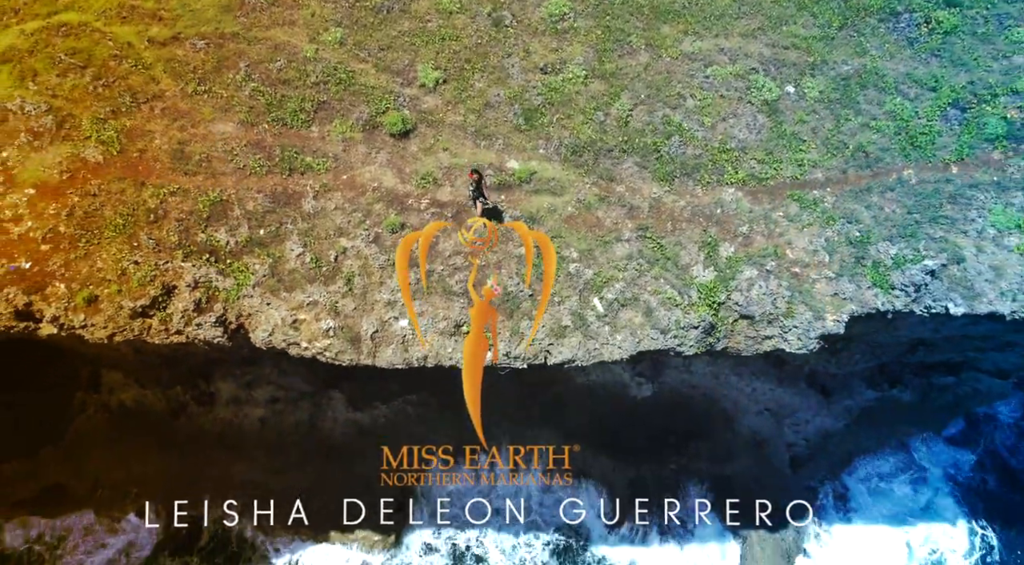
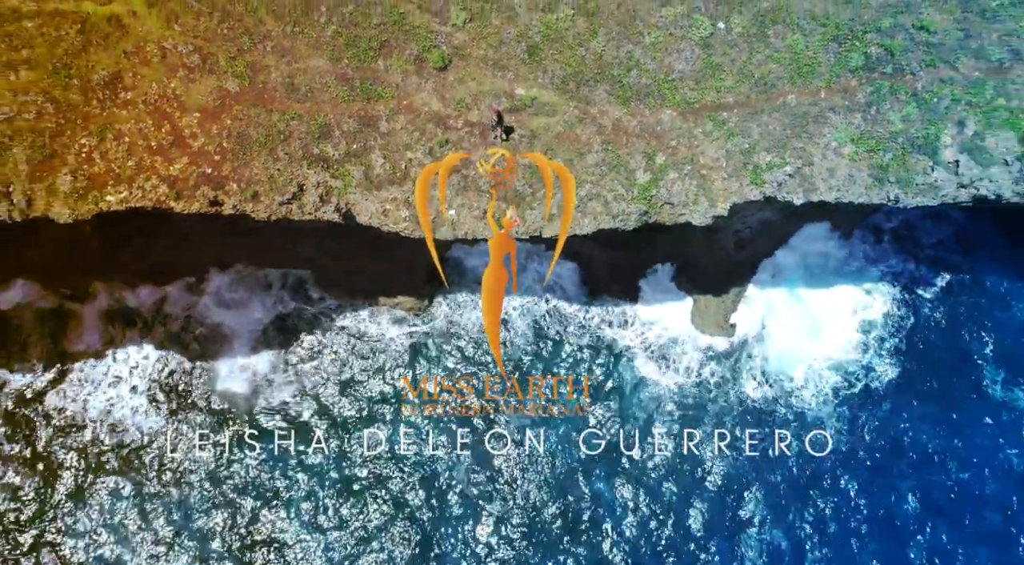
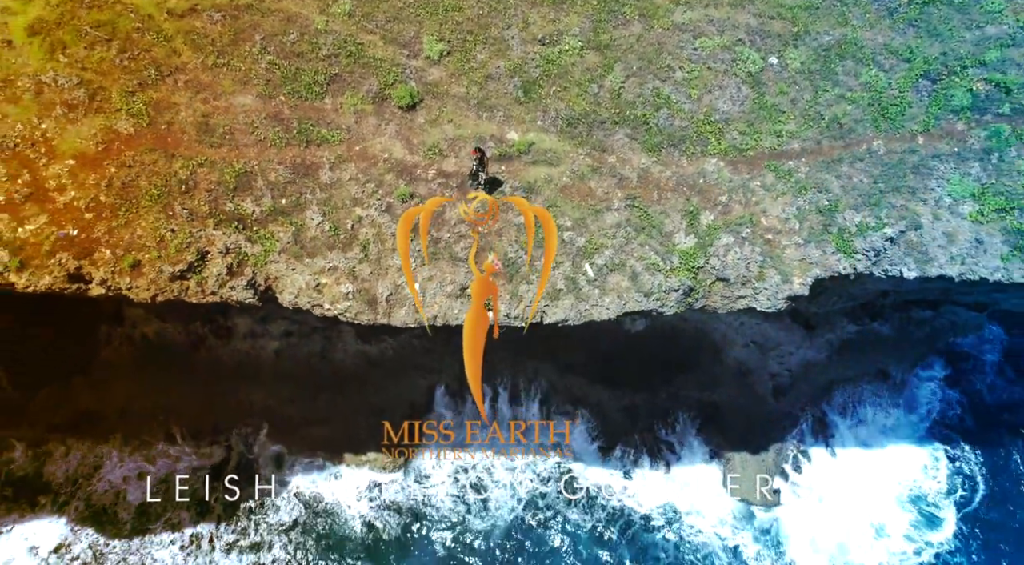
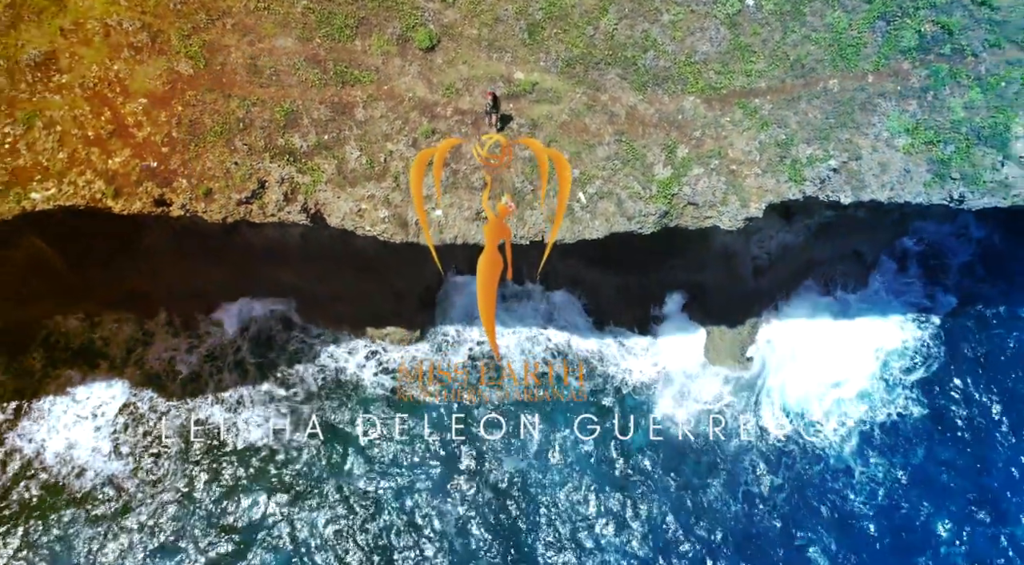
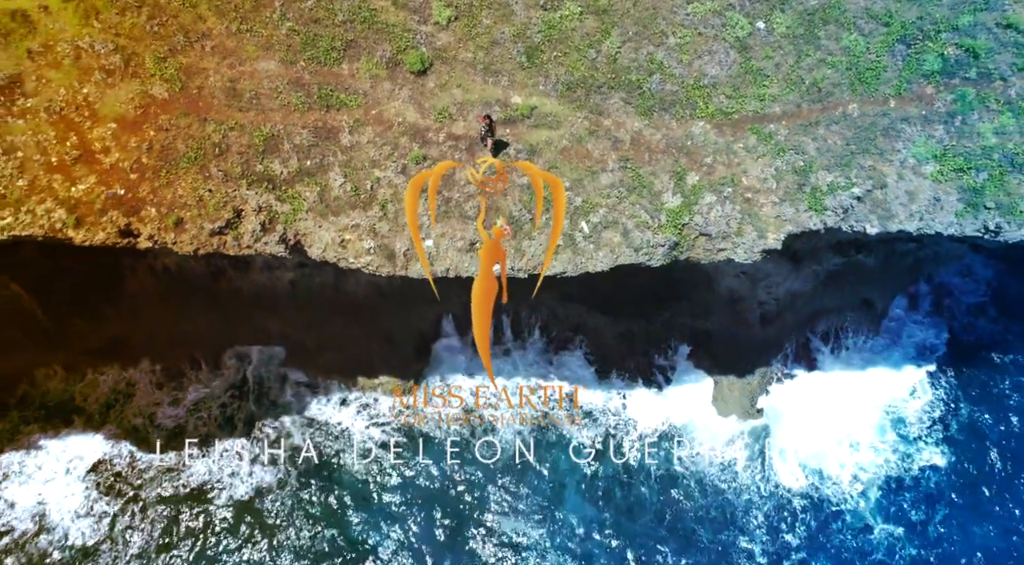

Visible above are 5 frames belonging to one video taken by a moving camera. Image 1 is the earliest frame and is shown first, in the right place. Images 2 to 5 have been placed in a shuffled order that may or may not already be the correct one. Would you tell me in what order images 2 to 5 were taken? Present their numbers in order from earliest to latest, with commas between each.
3, 5, 4, 2
